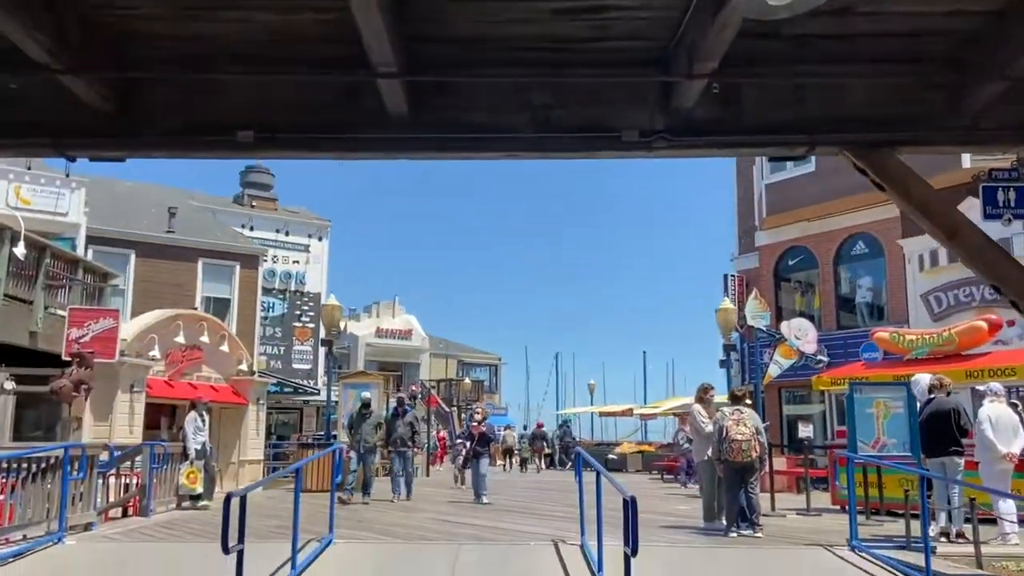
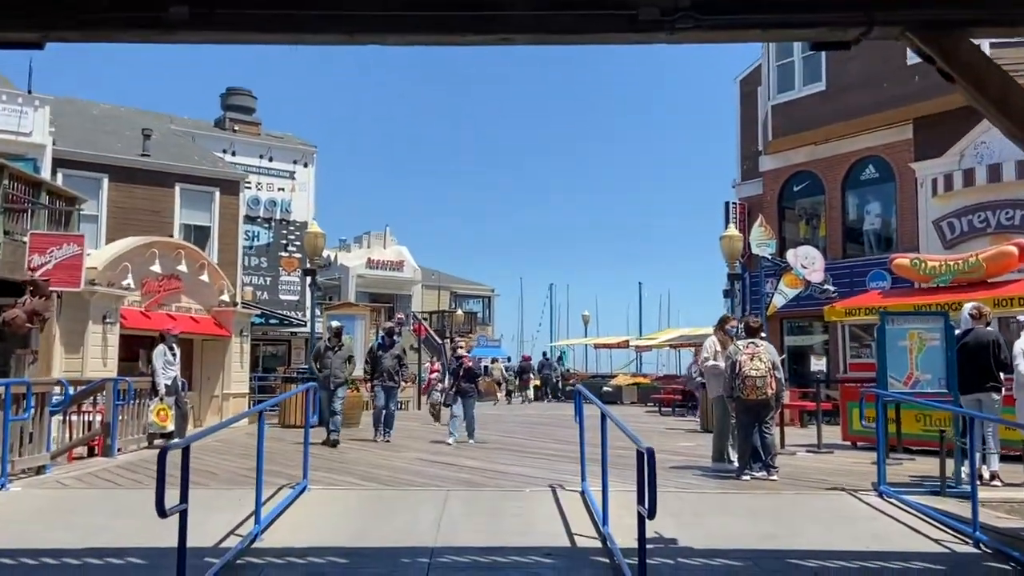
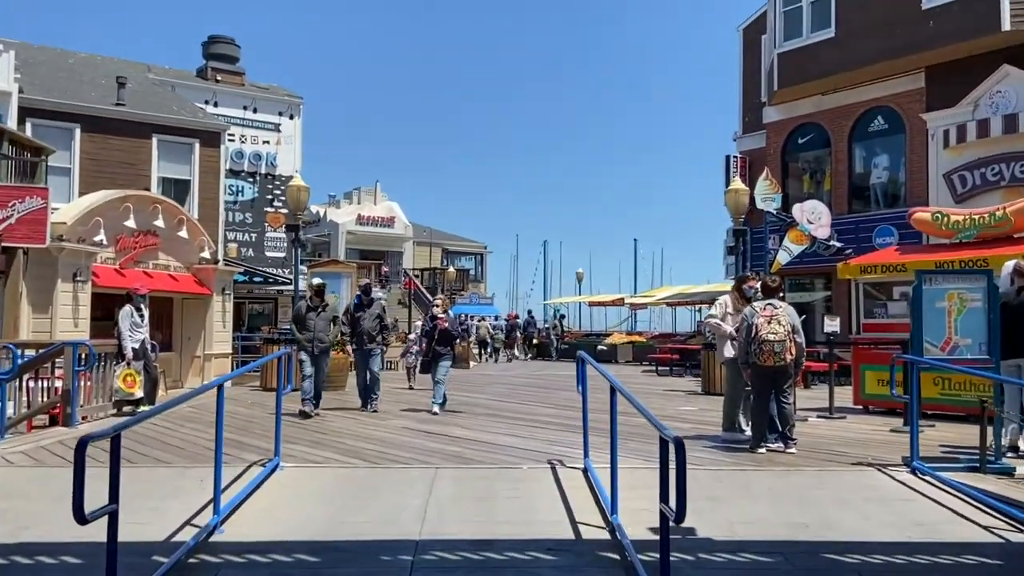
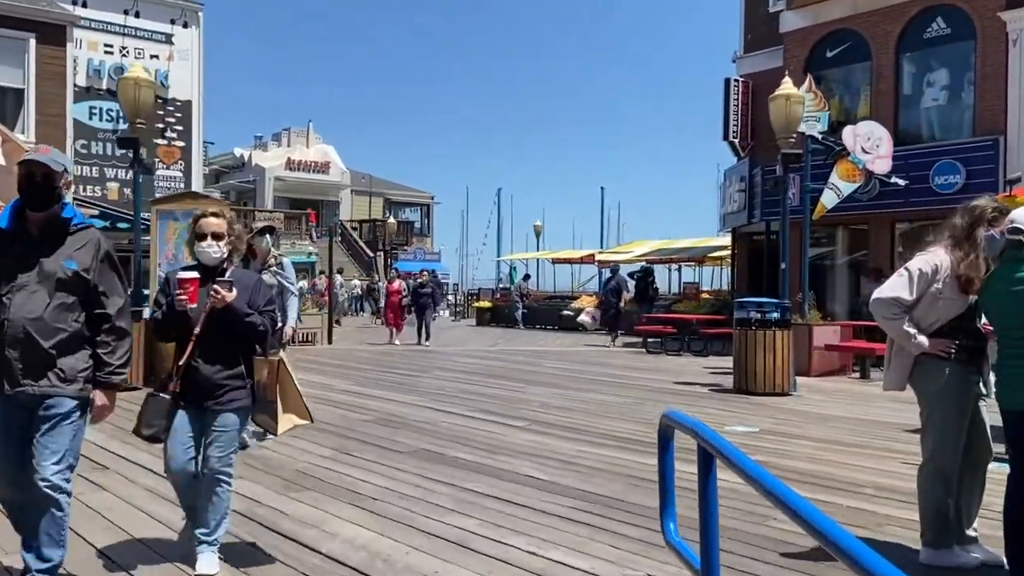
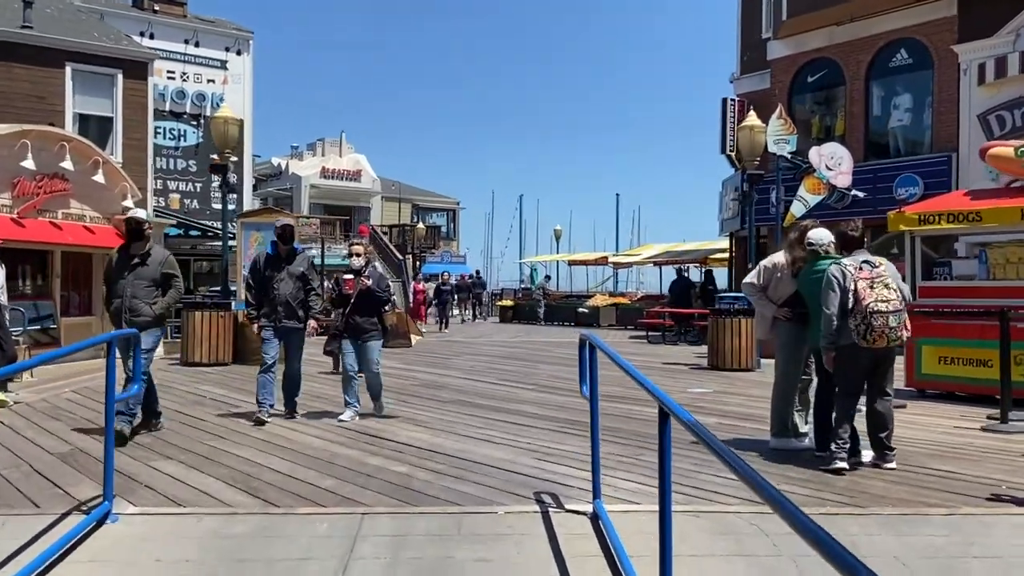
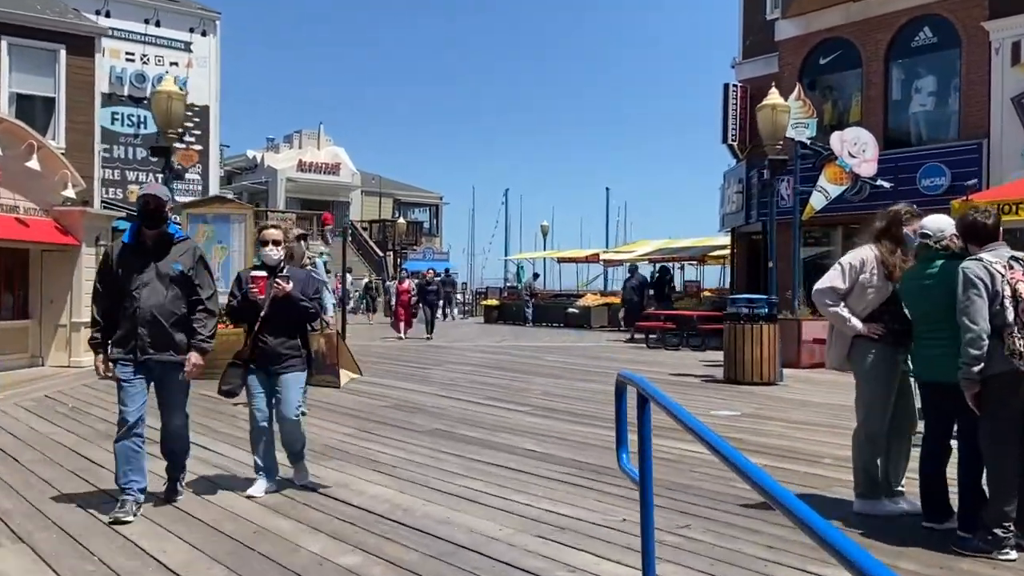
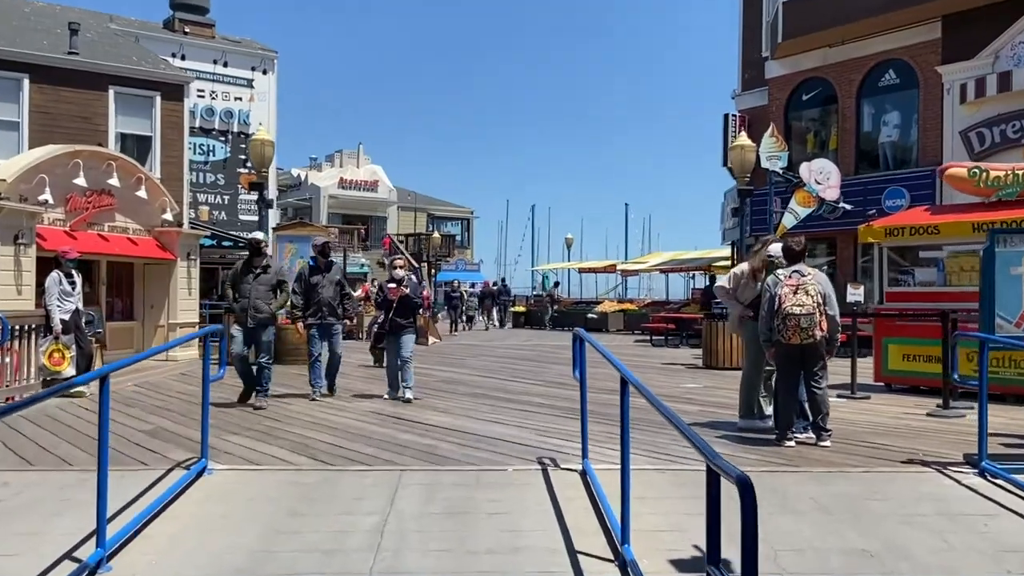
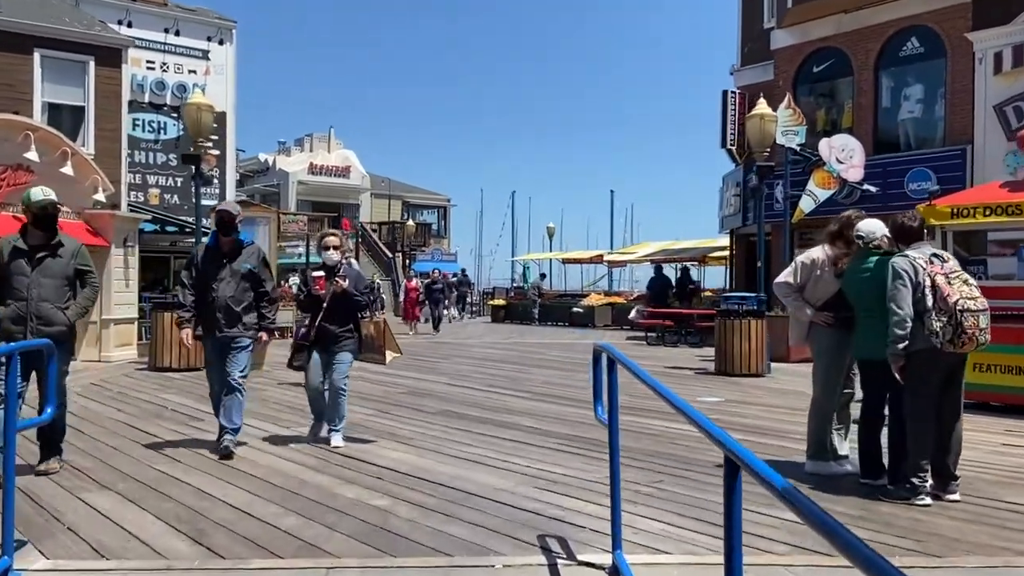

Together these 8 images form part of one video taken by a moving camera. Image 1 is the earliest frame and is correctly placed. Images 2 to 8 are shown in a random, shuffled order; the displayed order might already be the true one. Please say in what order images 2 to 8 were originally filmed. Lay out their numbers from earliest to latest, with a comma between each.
2, 3, 7, 5, 8, 6, 4
